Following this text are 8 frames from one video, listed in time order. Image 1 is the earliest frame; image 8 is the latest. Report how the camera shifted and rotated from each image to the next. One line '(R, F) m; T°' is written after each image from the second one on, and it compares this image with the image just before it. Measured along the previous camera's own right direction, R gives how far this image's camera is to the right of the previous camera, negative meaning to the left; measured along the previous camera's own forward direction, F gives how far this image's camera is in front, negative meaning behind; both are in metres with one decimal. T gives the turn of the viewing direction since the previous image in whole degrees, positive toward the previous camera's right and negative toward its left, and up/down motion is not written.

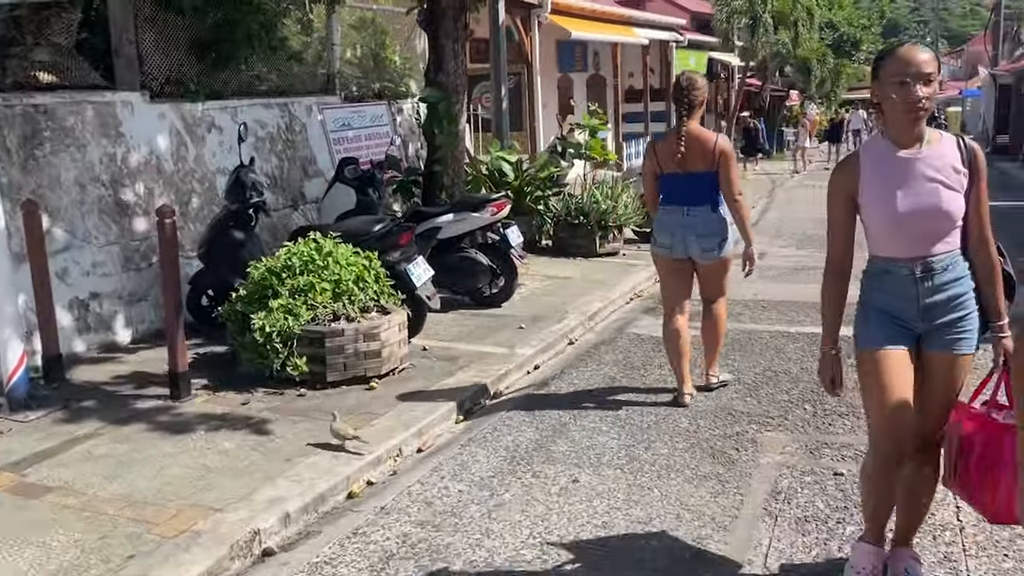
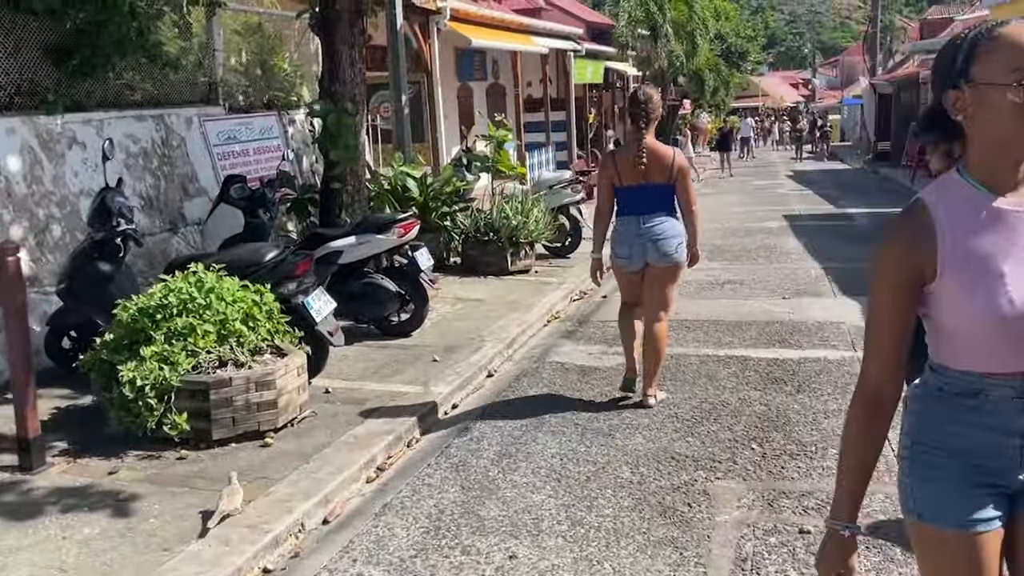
(-0.1, +0.6) m; +7°
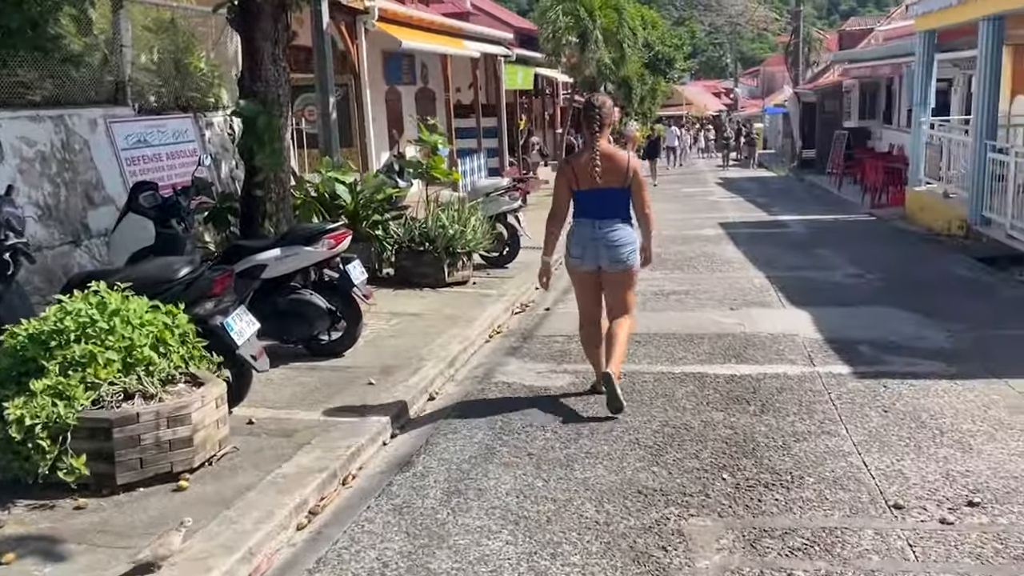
(-0.1, +0.4) m; +5°
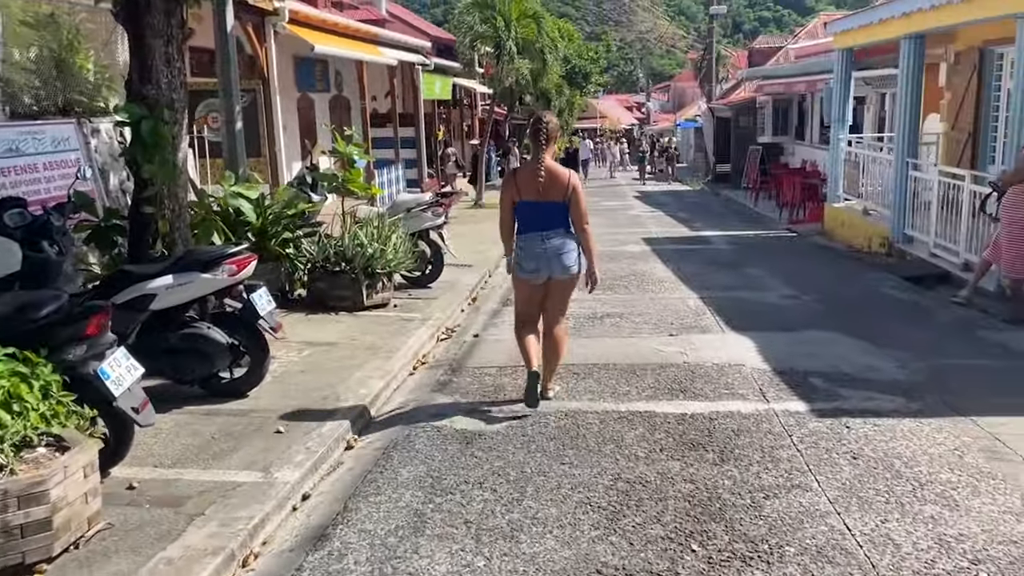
(-0.1, +0.6) m; +6°
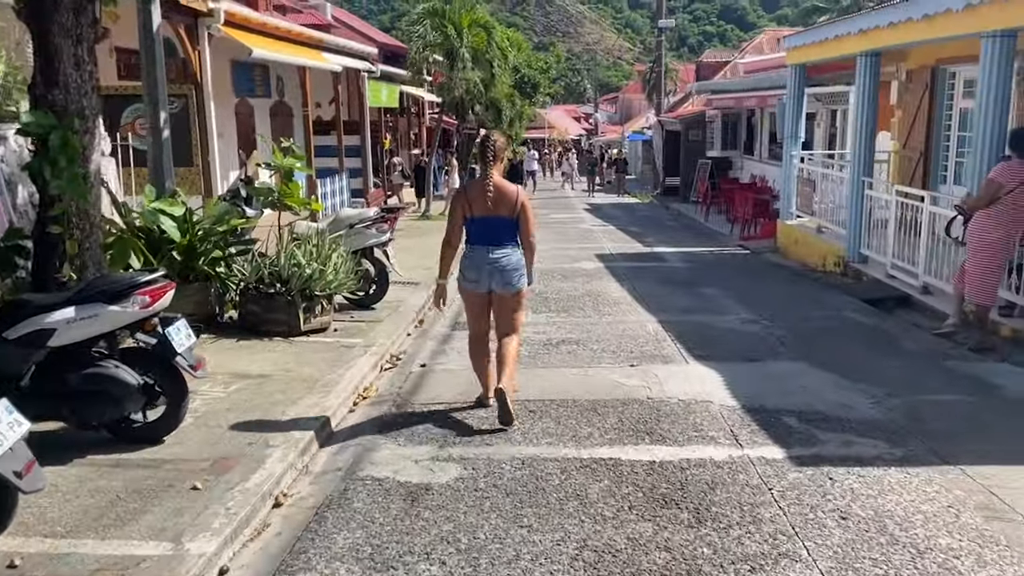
(0.0, +0.5) m; +4°
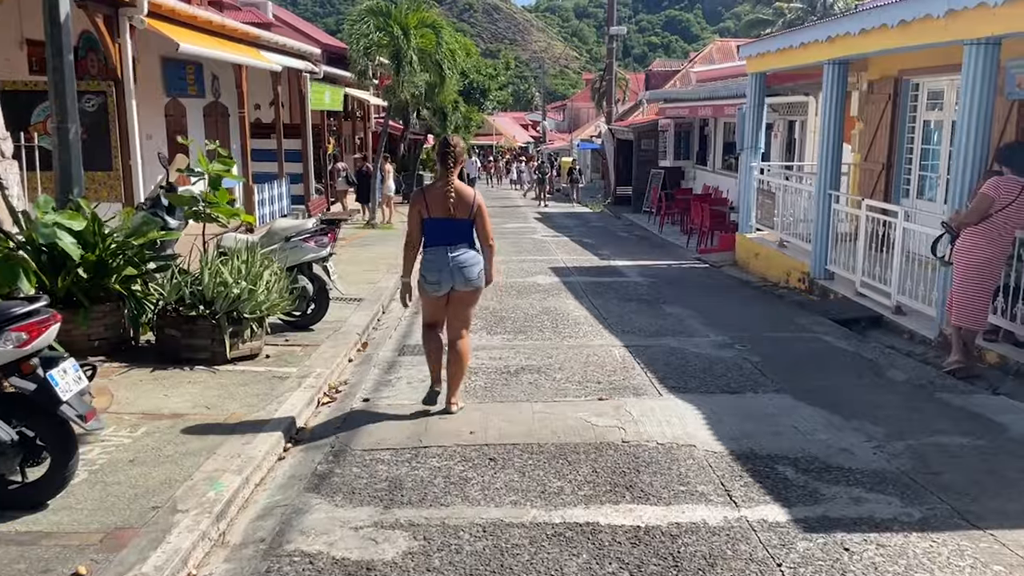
(-0.1, +0.8) m; +4°
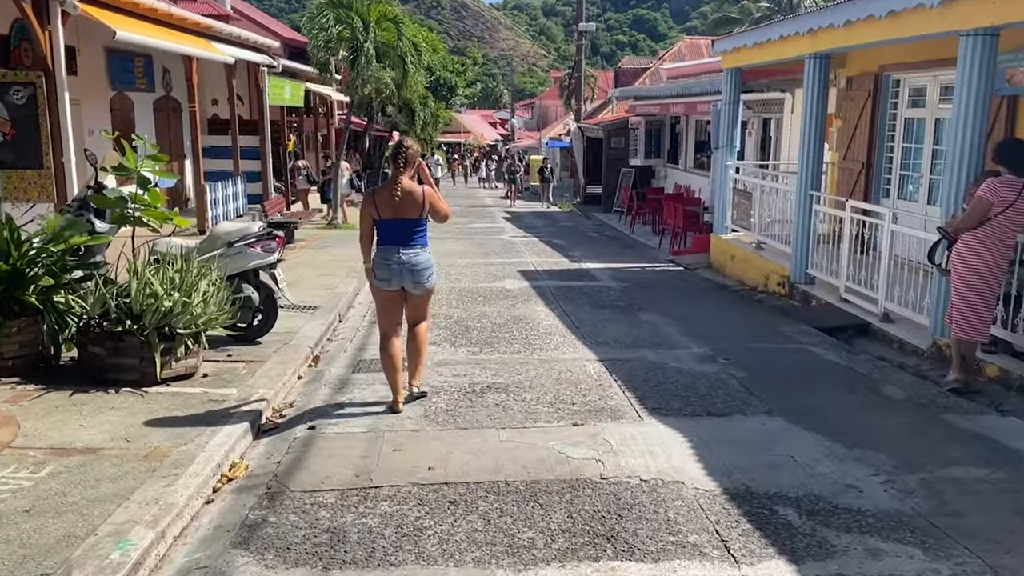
(0.0, +0.7) m; +2°
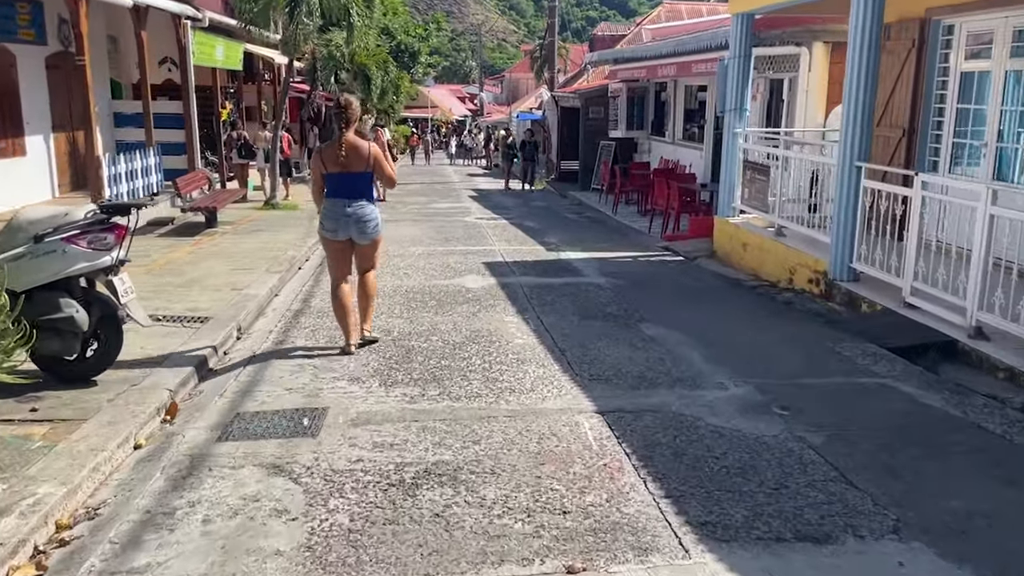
(+0.1, +2.5) m; +2°
